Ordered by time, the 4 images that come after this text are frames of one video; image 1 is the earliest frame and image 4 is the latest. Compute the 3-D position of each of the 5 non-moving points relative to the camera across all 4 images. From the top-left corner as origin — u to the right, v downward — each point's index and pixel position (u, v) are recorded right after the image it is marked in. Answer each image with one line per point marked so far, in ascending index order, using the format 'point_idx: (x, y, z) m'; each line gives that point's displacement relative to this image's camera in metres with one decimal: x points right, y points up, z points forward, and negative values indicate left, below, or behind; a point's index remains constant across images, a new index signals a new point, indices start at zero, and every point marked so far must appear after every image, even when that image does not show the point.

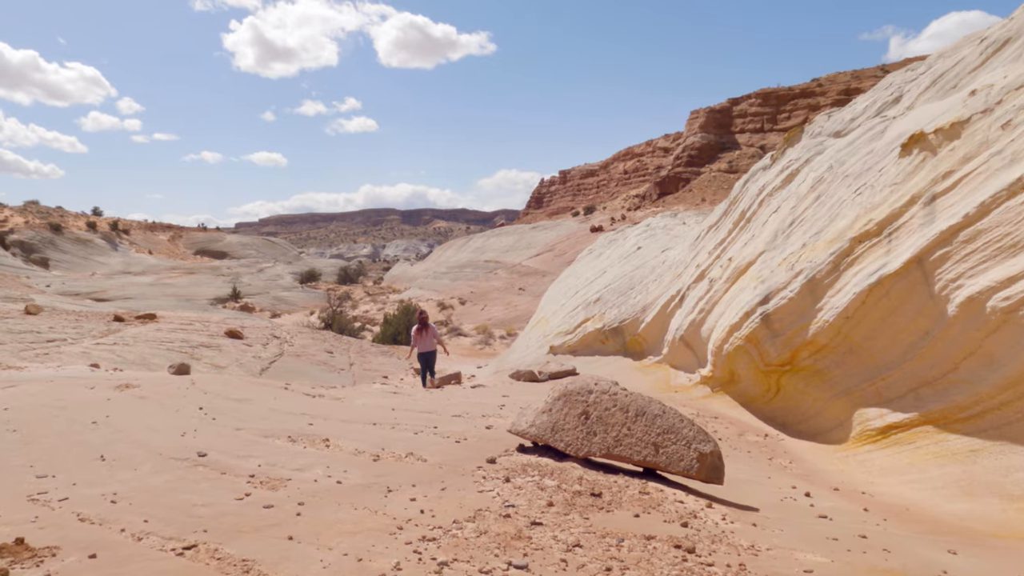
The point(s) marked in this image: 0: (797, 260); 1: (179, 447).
0: (+2.4, +0.2, +5.4) m
1: (-2.1, -1.0, +4.1) m
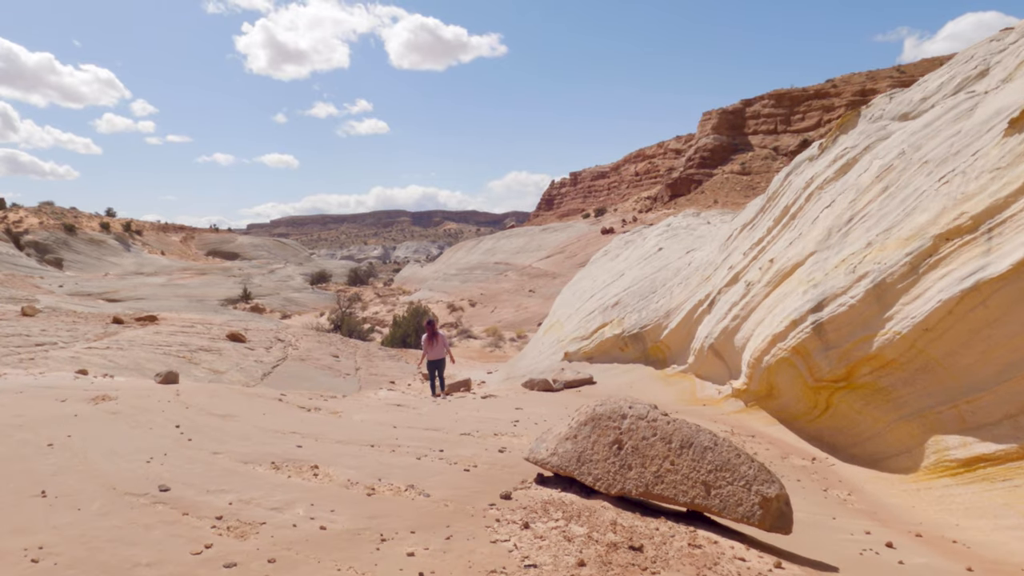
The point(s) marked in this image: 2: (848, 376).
0: (+2.5, +0.2, +4.8) m
1: (-2.0, -1.0, +3.5) m
2: (+2.4, -0.6, +4.7) m
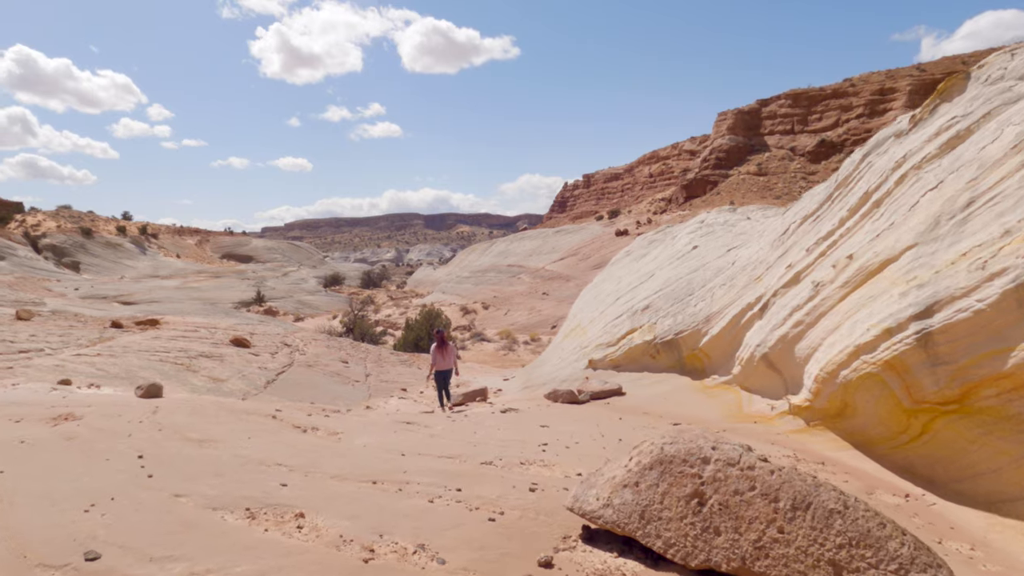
0: (+2.7, +0.2, +3.8) m
1: (-1.8, -1.0, +2.6) m
2: (+2.6, -0.6, +3.8) m
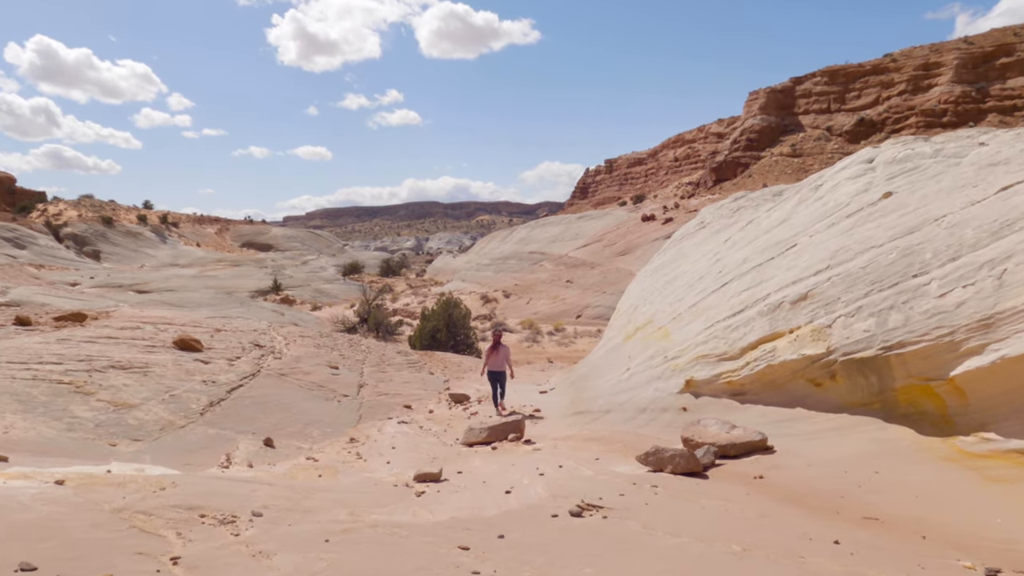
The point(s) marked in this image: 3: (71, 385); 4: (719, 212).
0: (+3.1, +0.3, -0.2) m
1: (-1.5, -1.0, -1.2) m
2: (+3.0, -0.5, -0.2) m
3: (-5.2, -1.1, +7.8) m
4: (+3.9, +1.4, +12.2) m
